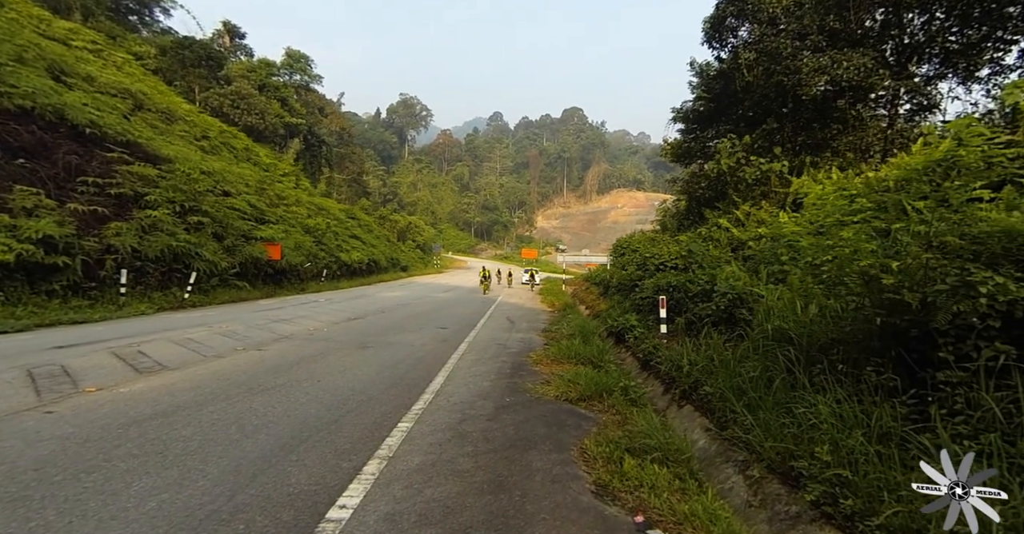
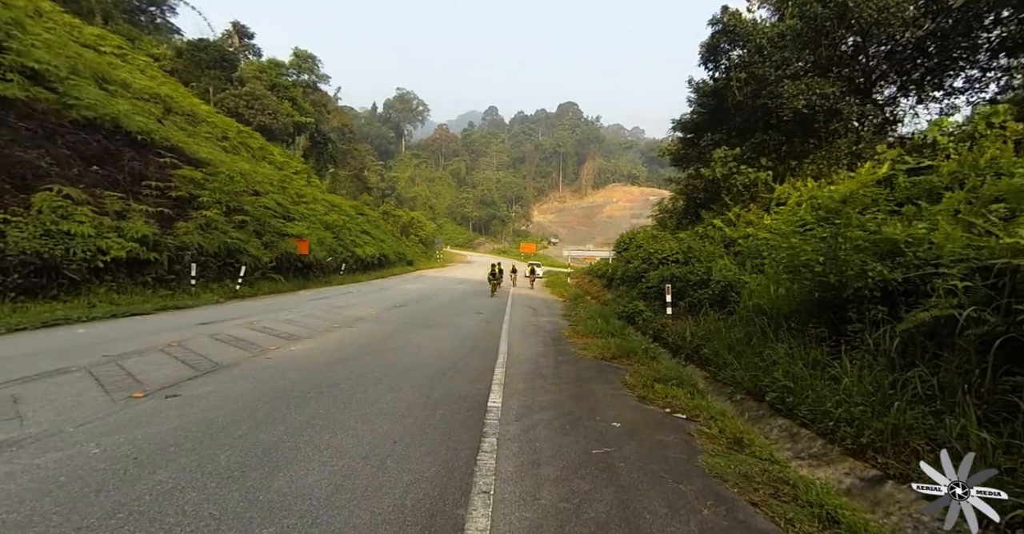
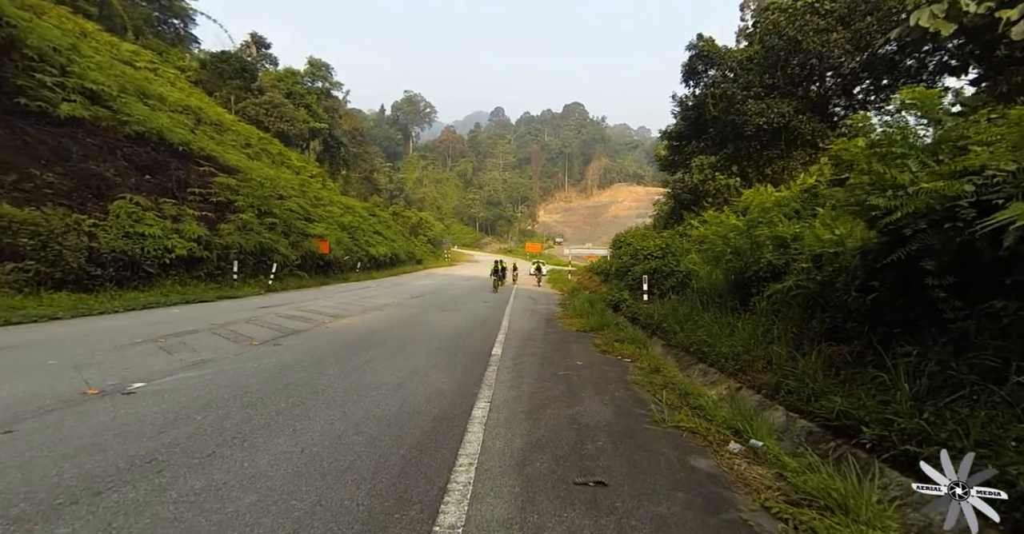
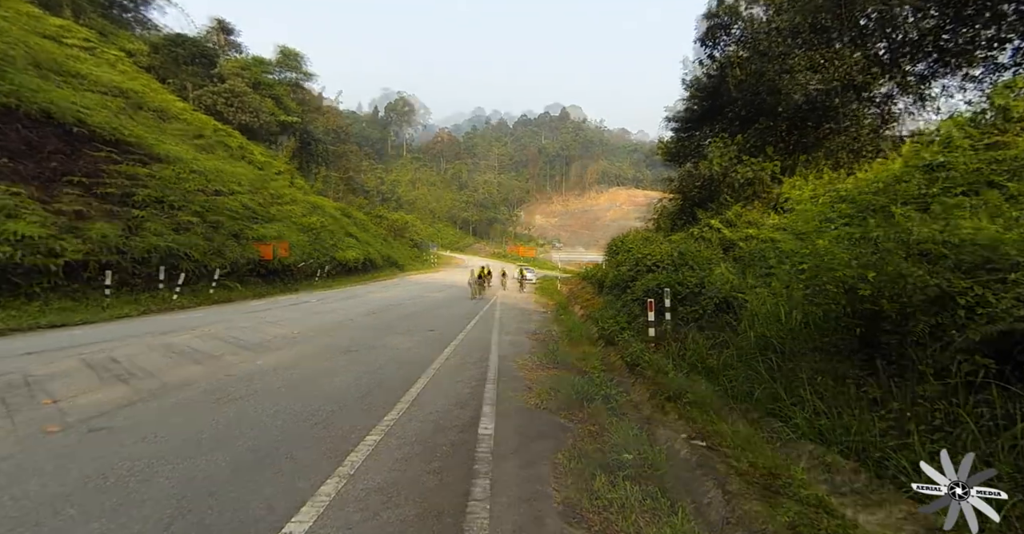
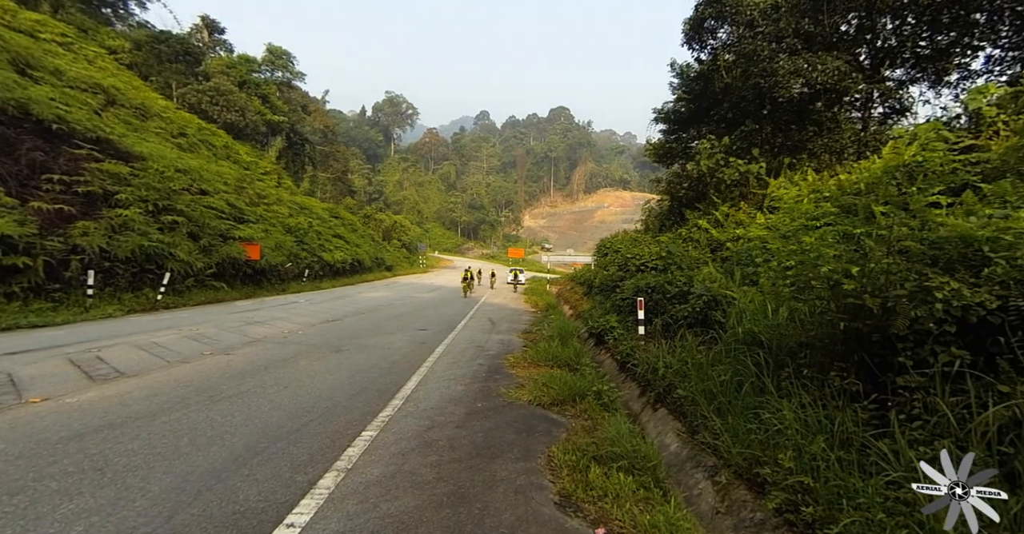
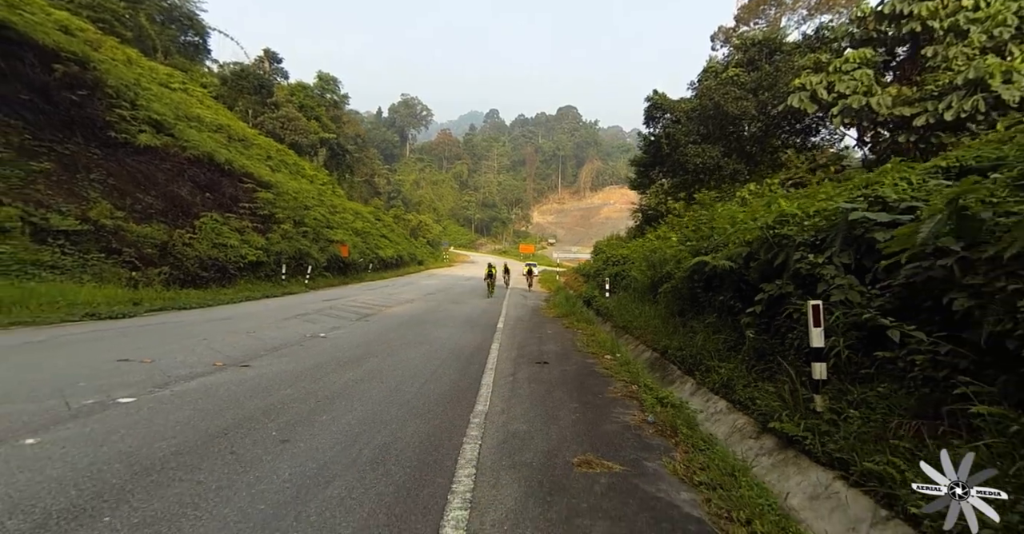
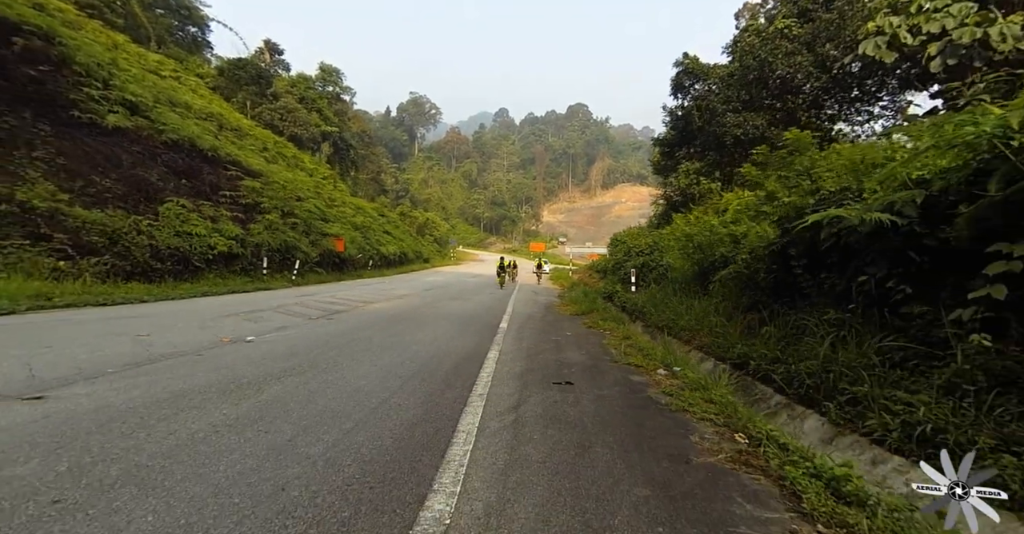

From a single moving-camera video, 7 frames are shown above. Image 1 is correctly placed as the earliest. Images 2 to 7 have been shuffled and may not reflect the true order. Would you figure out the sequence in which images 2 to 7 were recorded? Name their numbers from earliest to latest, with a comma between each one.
5, 4, 2, 3, 7, 6
